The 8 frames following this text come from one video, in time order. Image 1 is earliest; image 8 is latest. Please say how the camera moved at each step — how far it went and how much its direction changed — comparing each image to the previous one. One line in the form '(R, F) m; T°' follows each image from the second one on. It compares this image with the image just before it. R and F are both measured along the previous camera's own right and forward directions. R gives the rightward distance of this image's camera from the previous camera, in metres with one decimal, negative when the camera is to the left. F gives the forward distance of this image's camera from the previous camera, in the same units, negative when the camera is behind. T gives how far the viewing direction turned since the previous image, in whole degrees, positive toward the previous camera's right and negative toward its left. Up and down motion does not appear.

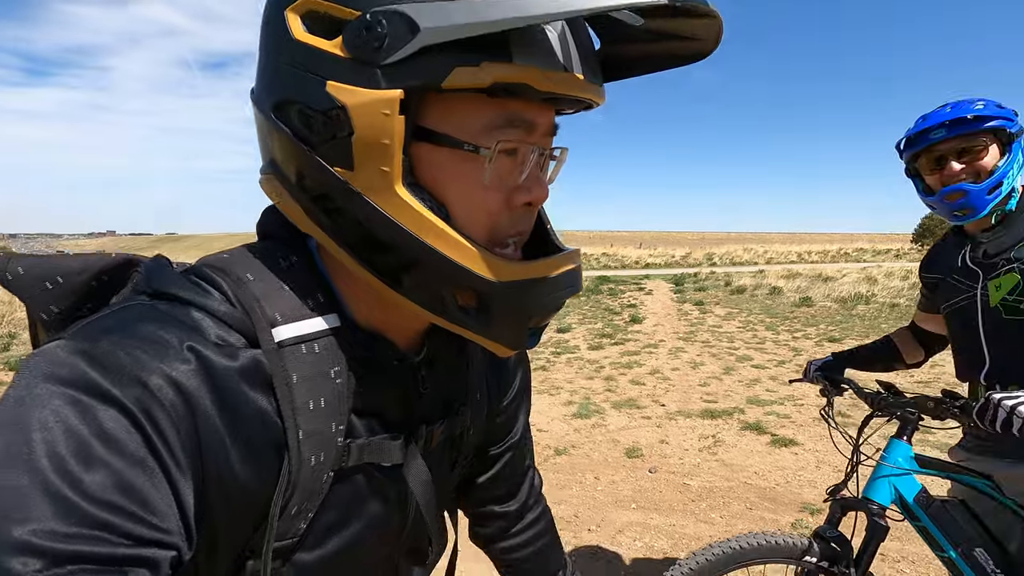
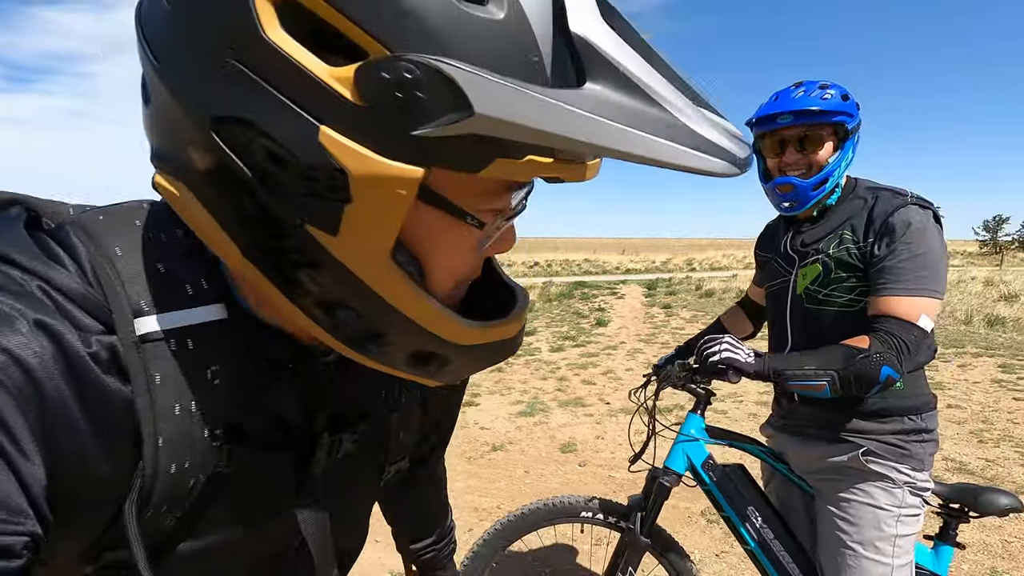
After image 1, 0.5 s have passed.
(+0.6, -0.2) m; +1°
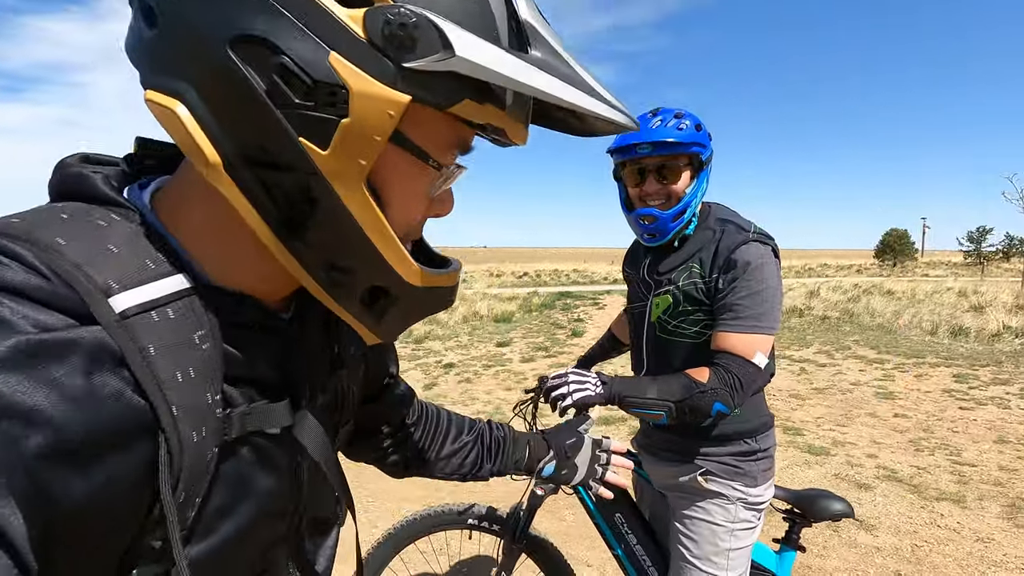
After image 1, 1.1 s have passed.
(+0.5, -0.2) m; +1°
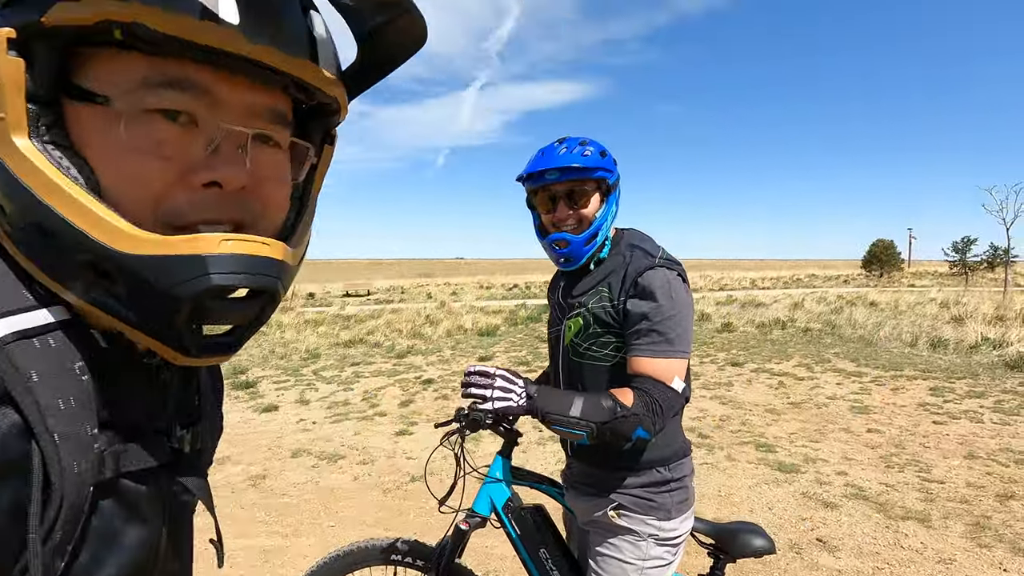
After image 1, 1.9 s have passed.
(+0.3, 0.0) m; +1°
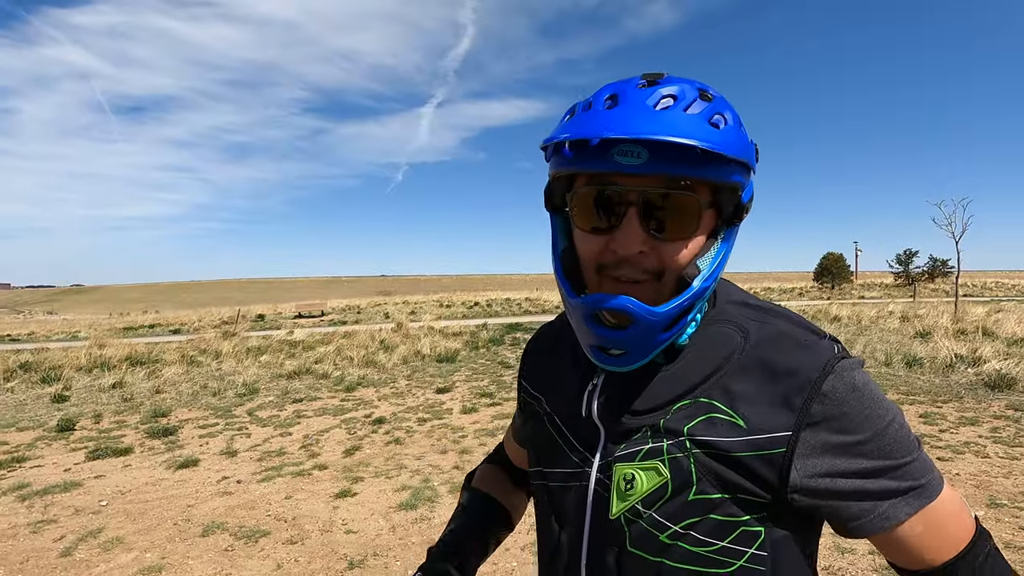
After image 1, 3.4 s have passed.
(0.0, +1.0) m; +4°
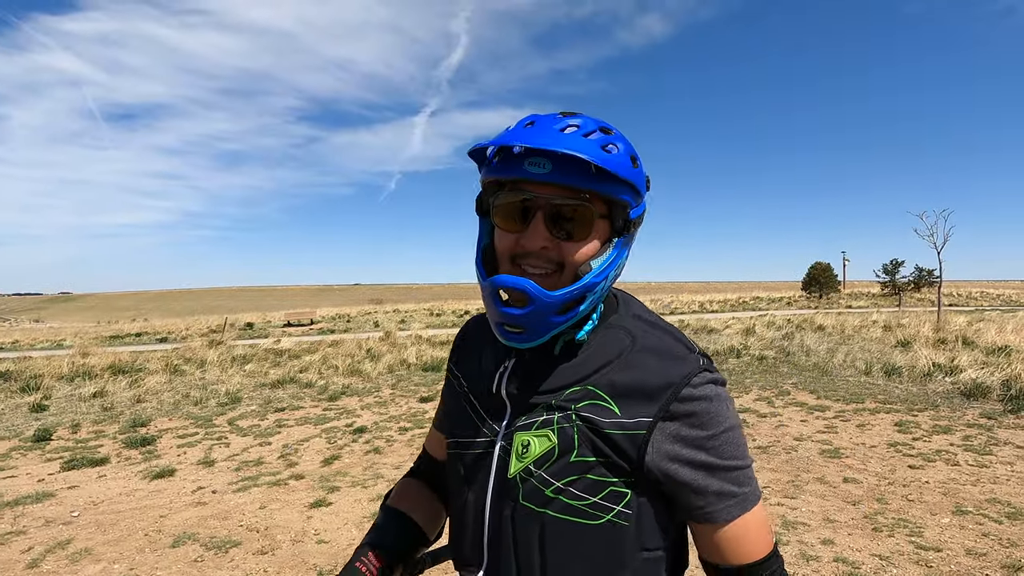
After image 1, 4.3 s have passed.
(+0.2, -0.1) m; +1°
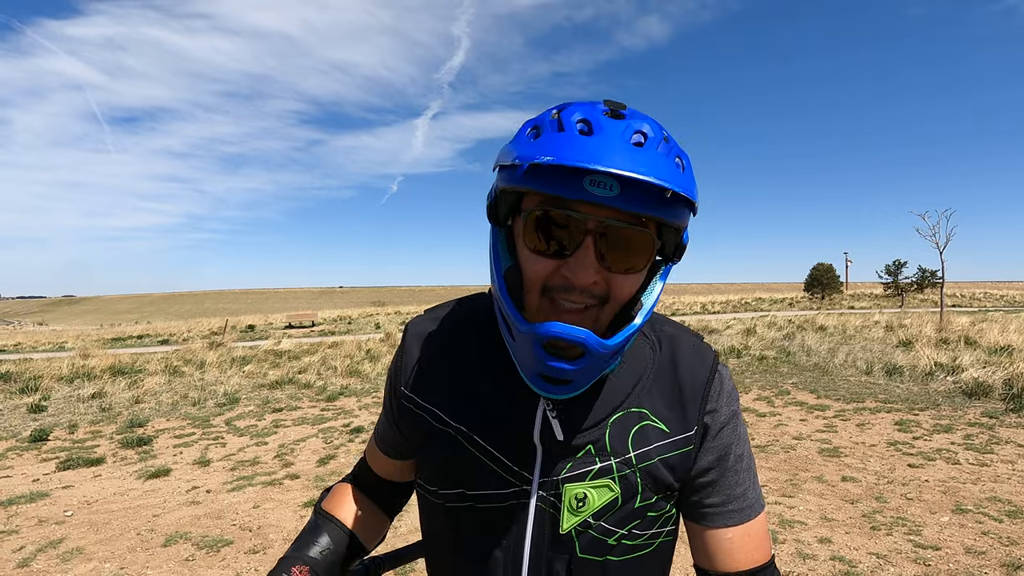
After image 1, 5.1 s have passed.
(+0.1, 0.0) m; 0°
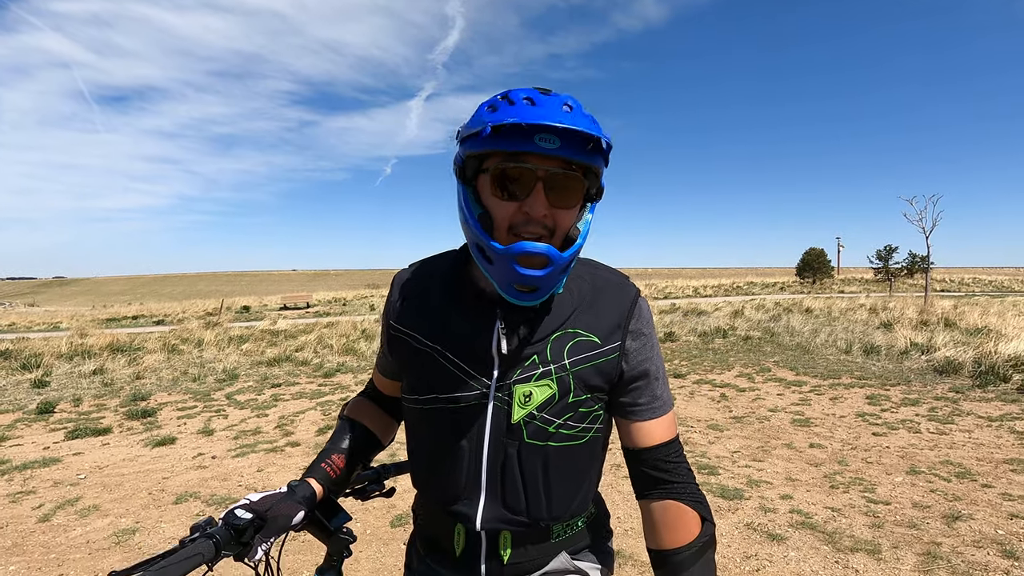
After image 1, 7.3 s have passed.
(+0.1, -0.4) m; +1°
